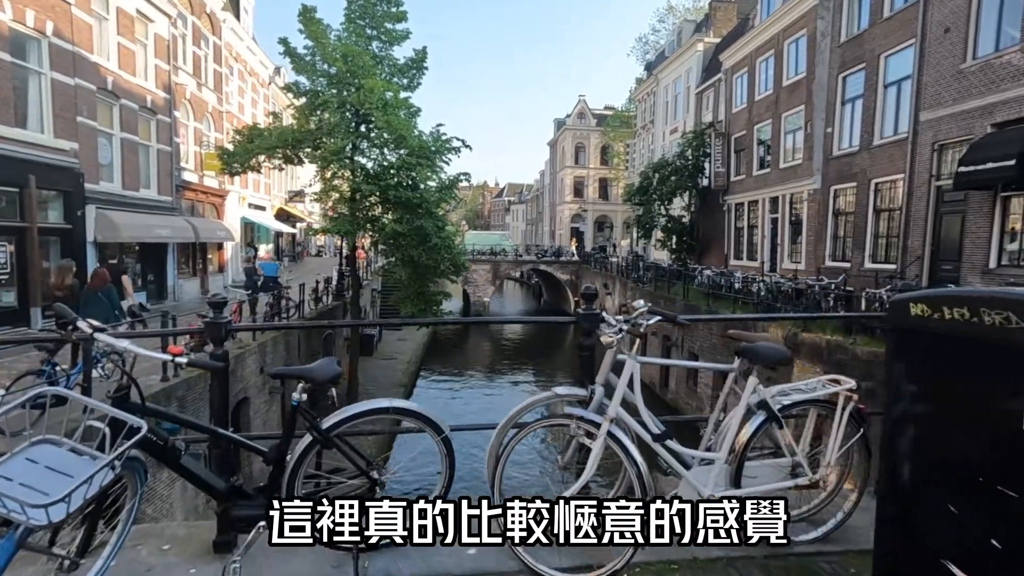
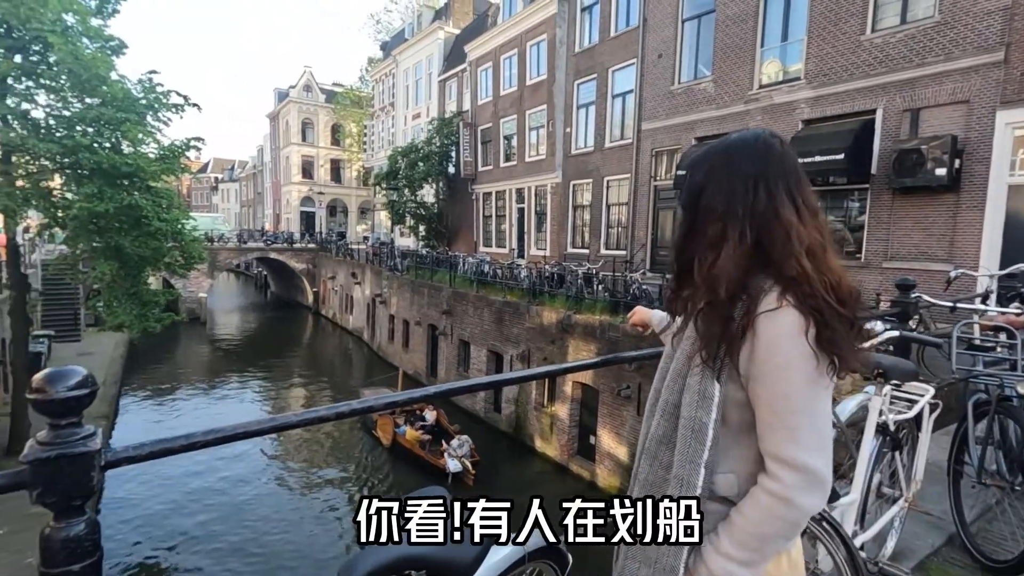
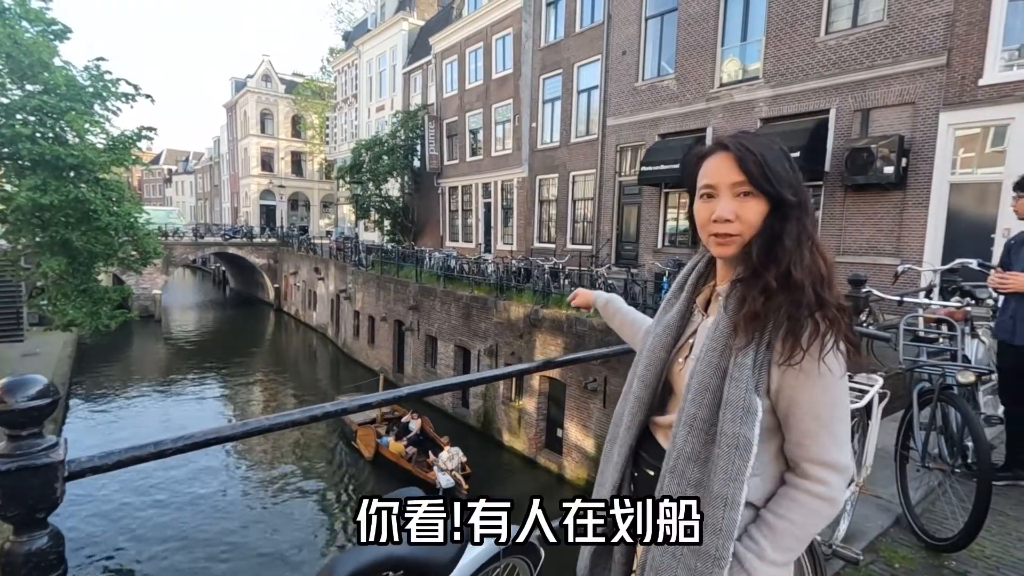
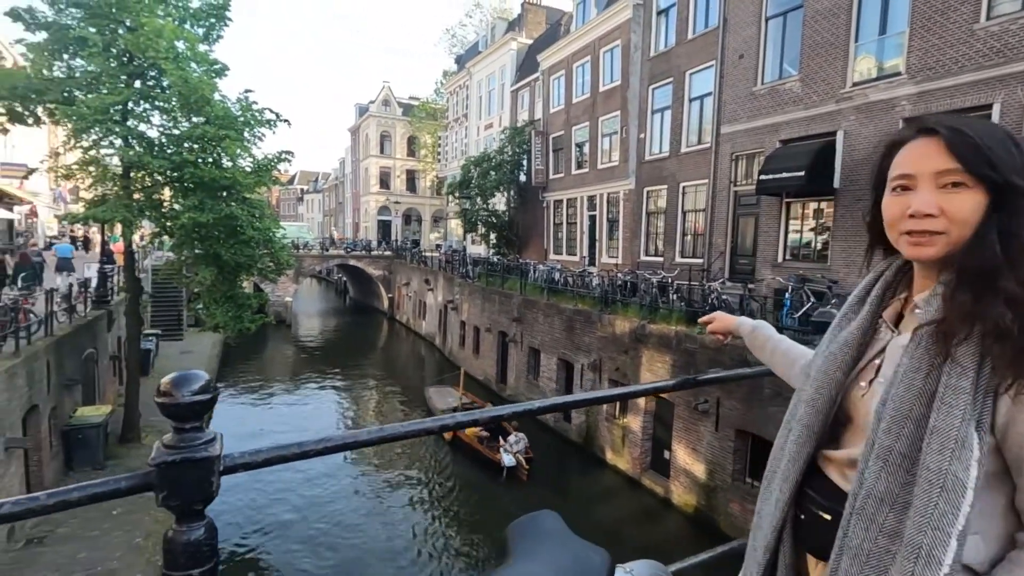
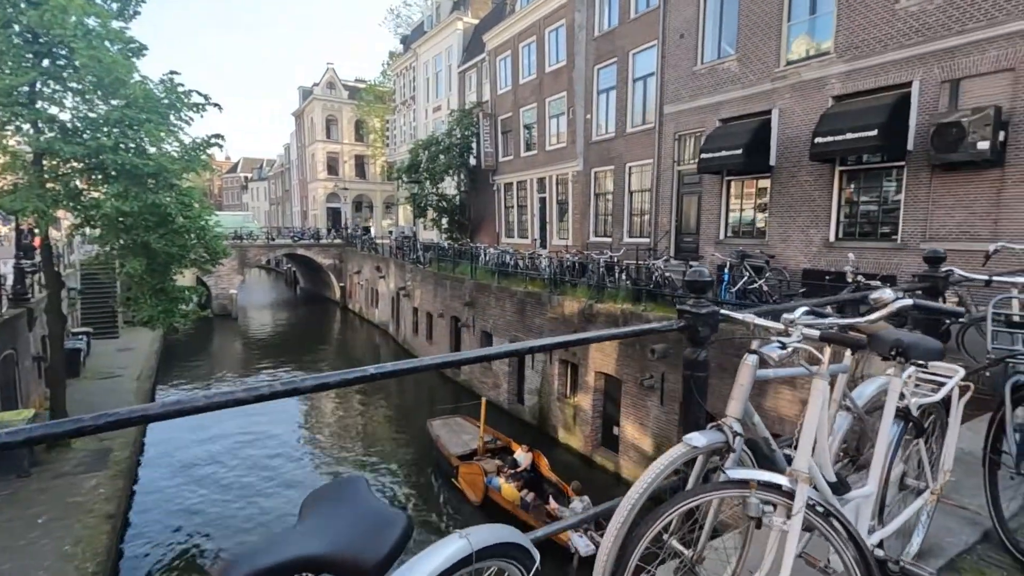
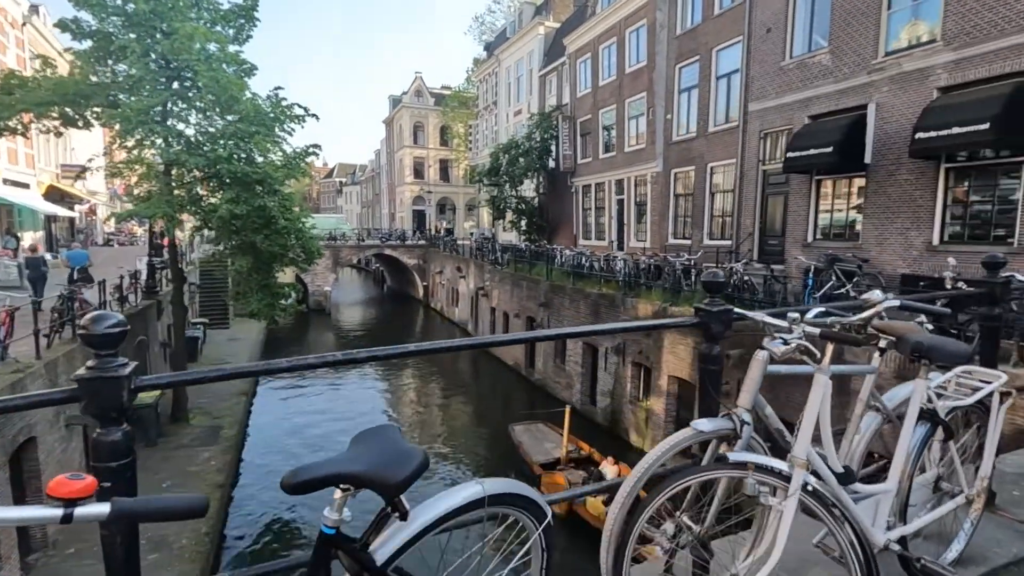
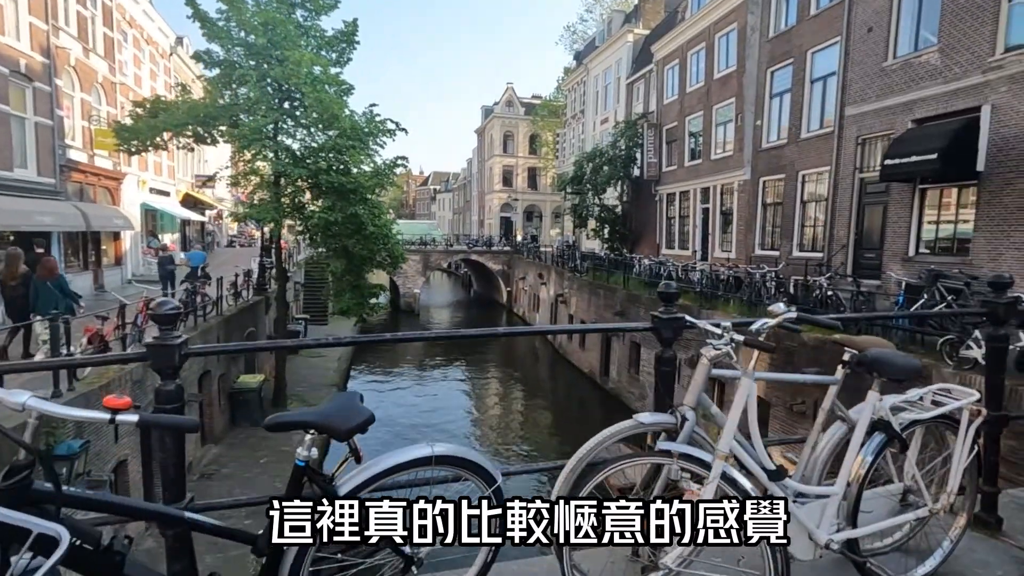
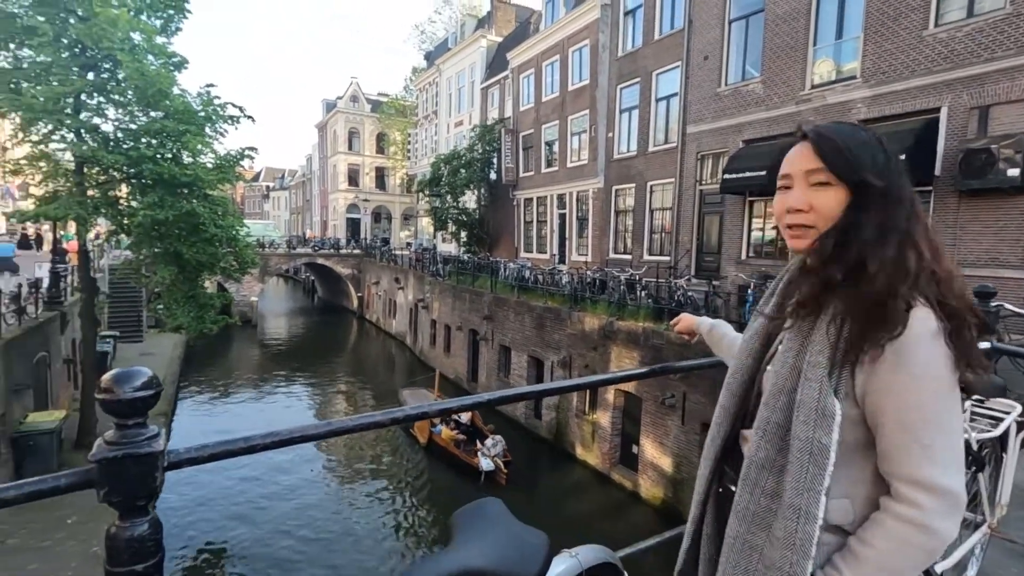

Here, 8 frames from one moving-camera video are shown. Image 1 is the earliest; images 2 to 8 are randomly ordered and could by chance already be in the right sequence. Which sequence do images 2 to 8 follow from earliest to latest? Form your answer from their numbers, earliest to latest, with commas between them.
7, 6, 5, 3, 2, 8, 4
